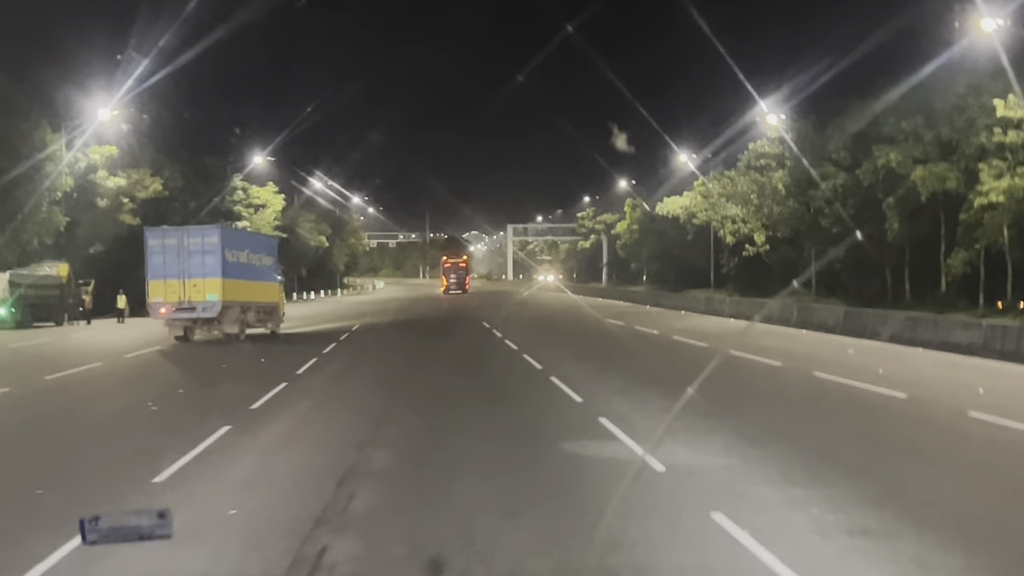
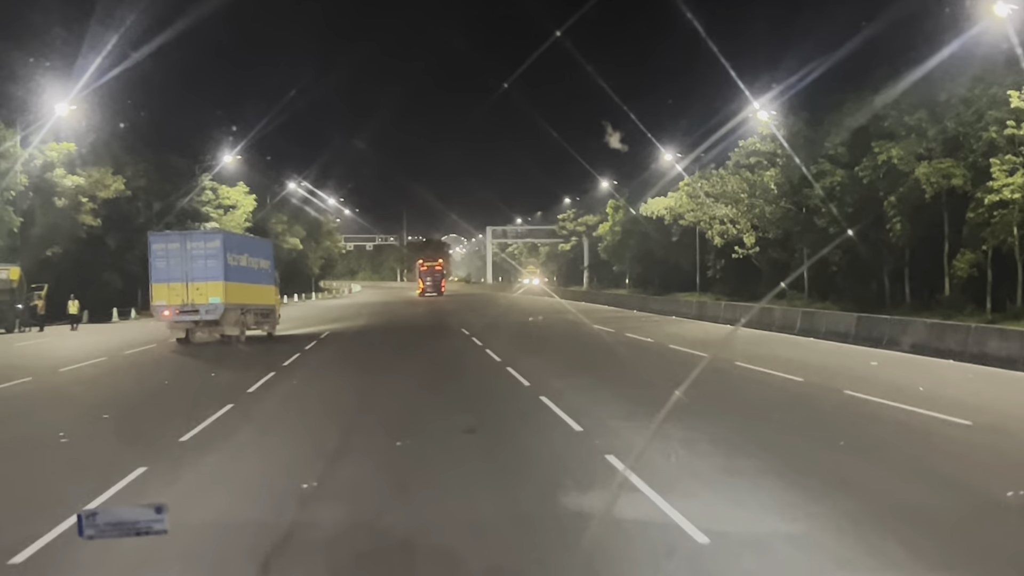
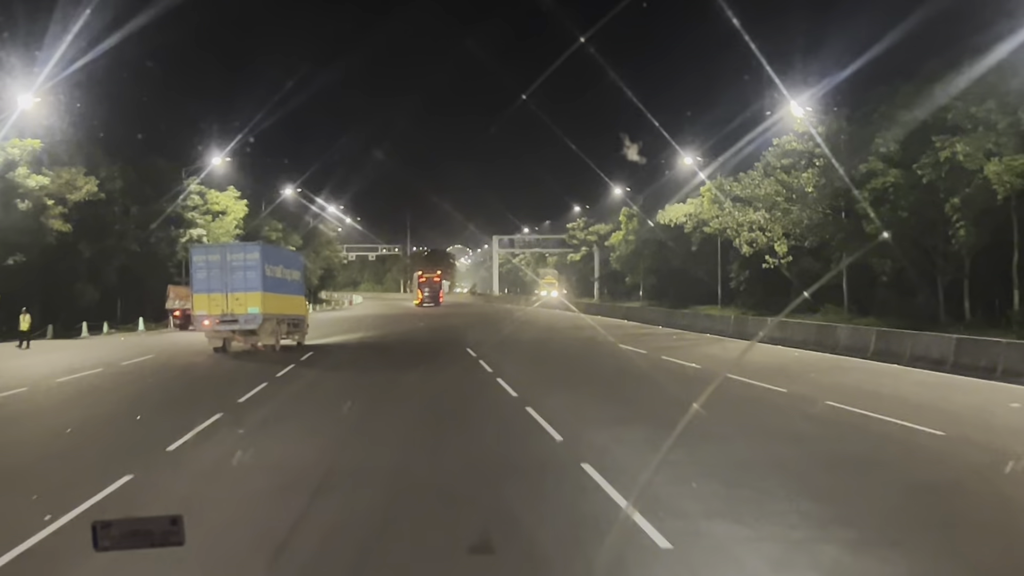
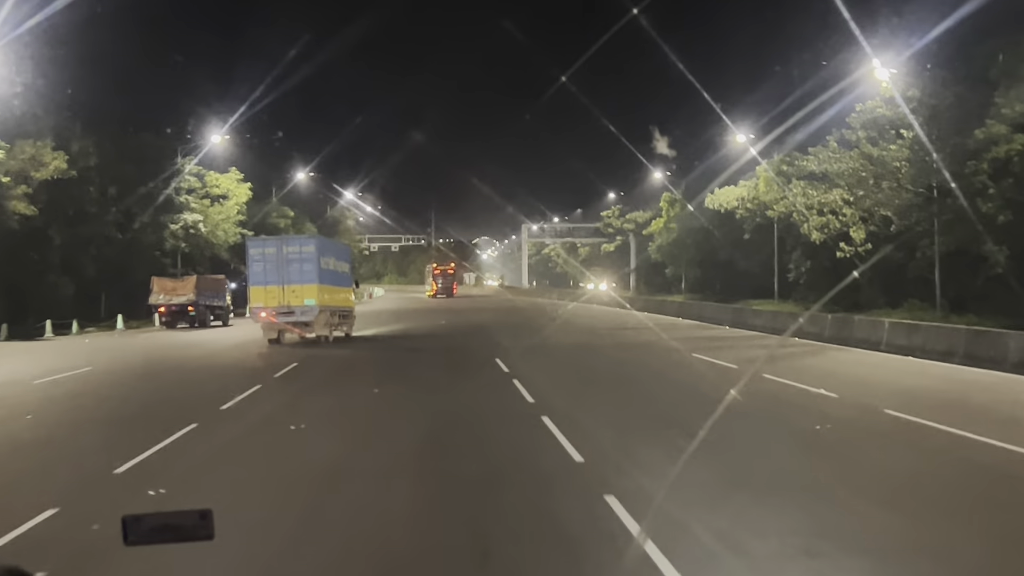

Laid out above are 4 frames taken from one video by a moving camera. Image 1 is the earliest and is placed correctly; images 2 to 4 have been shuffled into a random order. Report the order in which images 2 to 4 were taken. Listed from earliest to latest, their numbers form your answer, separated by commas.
2, 3, 4
